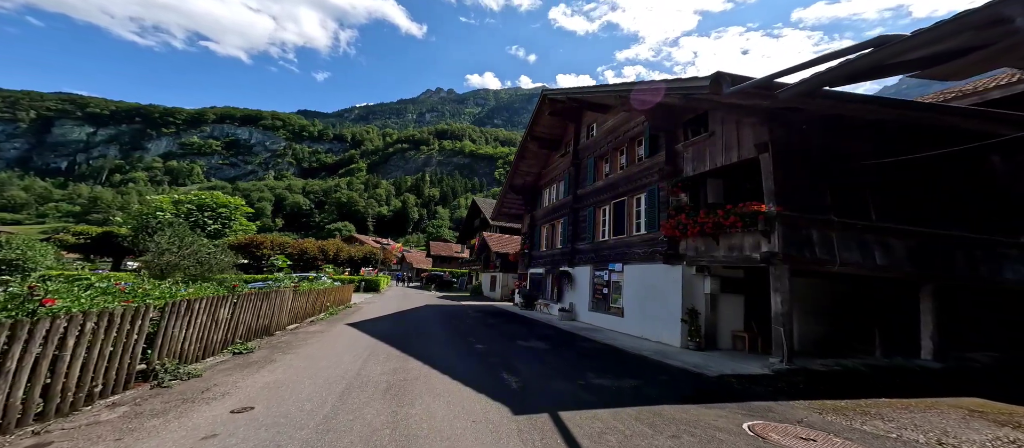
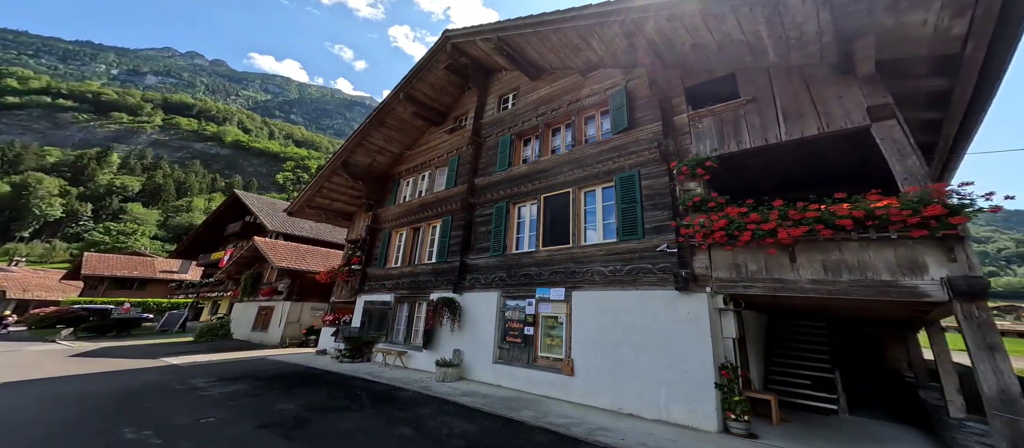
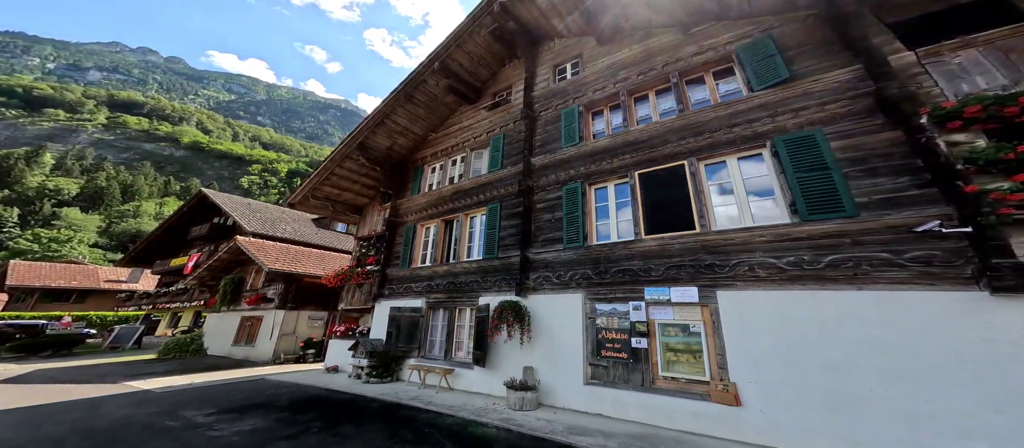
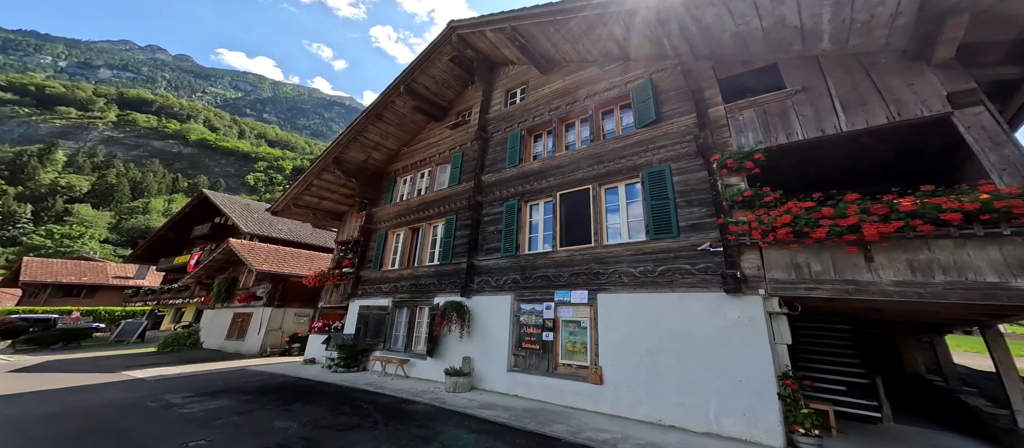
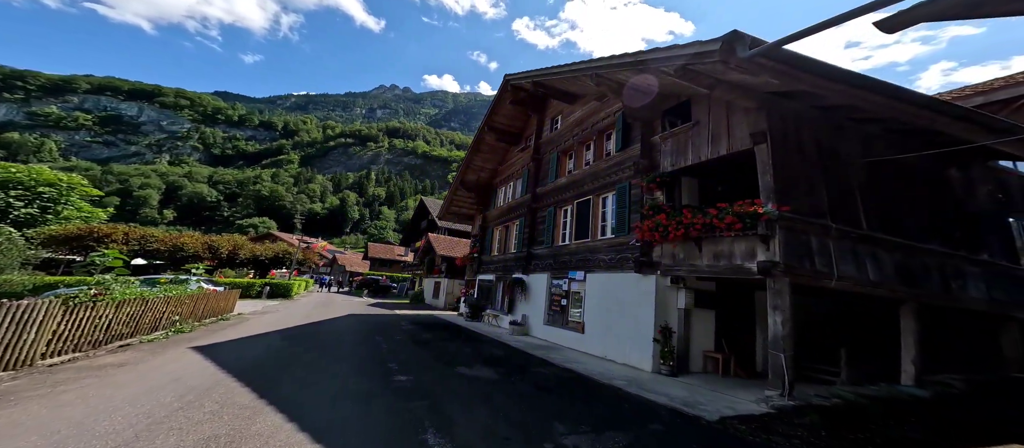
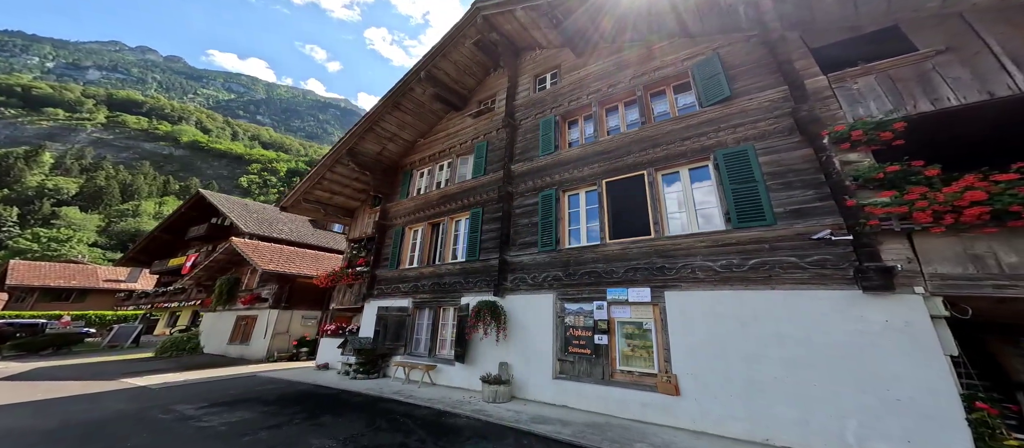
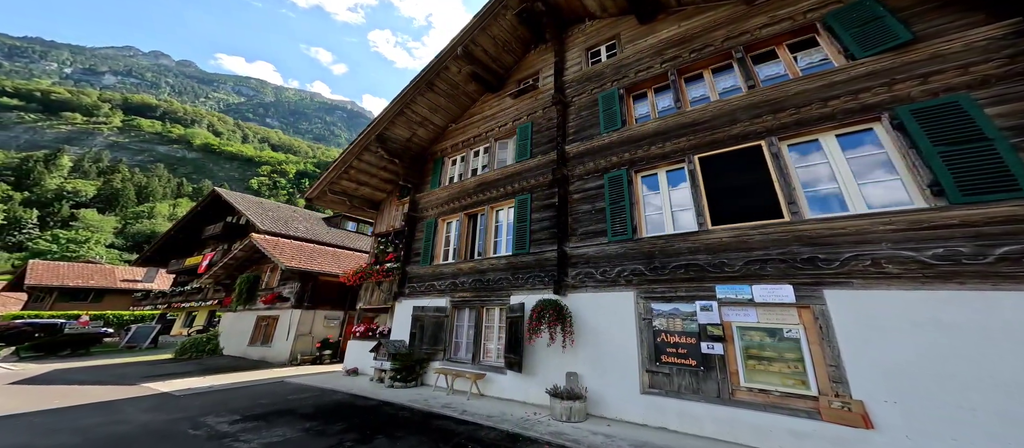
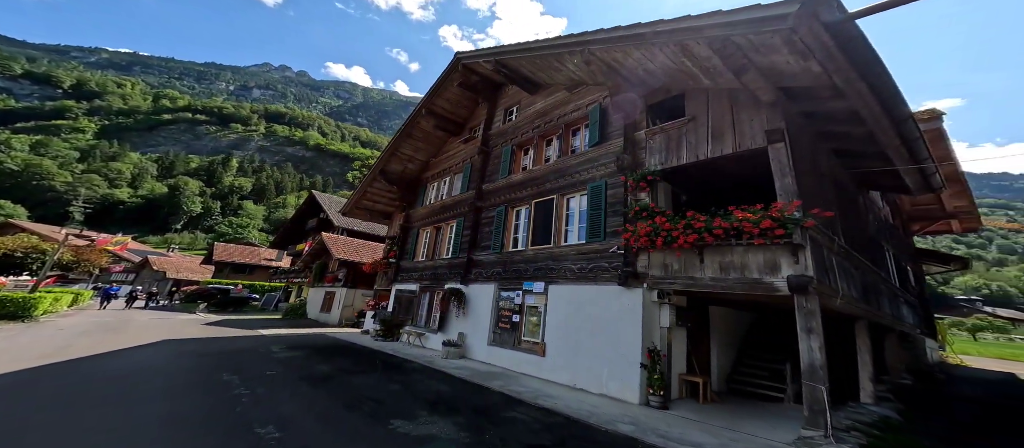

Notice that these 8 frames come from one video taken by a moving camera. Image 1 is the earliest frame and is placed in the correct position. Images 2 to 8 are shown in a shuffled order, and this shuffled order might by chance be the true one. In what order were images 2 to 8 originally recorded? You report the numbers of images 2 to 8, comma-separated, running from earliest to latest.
5, 8, 2, 4, 6, 3, 7
